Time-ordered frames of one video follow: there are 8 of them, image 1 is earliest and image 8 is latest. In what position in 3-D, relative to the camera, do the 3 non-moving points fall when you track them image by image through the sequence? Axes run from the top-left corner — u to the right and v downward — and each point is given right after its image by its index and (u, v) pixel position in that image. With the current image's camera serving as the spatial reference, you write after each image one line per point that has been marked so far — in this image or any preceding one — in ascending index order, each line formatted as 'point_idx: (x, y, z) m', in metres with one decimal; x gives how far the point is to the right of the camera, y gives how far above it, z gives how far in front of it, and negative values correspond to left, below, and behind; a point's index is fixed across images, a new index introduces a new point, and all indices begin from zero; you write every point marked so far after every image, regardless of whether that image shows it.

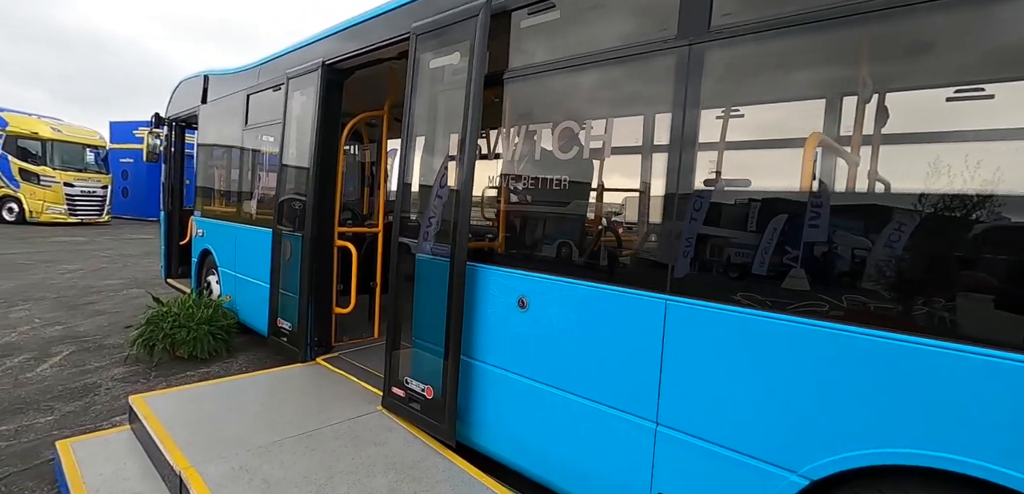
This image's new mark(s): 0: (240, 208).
0: (-2.8, +0.4, +4.6) m
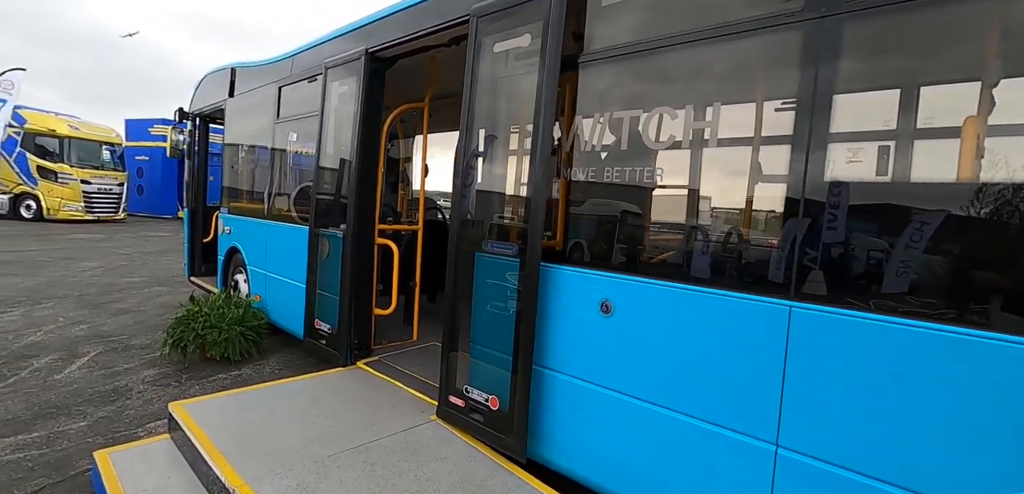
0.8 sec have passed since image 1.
0: (-2.4, +0.4, +4.5) m
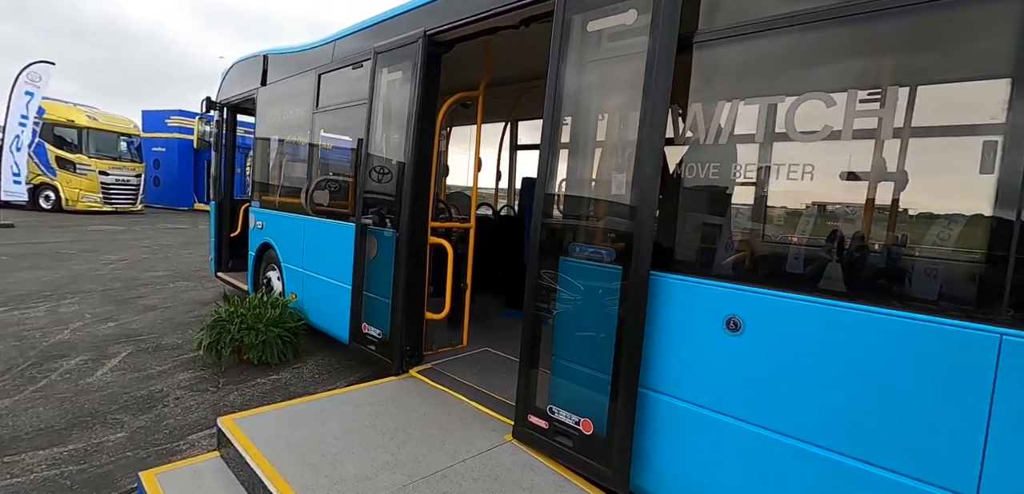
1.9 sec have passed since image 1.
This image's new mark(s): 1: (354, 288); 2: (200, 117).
0: (-1.9, +0.4, +4.2) m
1: (-1.1, -0.3, +3.3) m
2: (-4.1, +1.7, +6.0) m
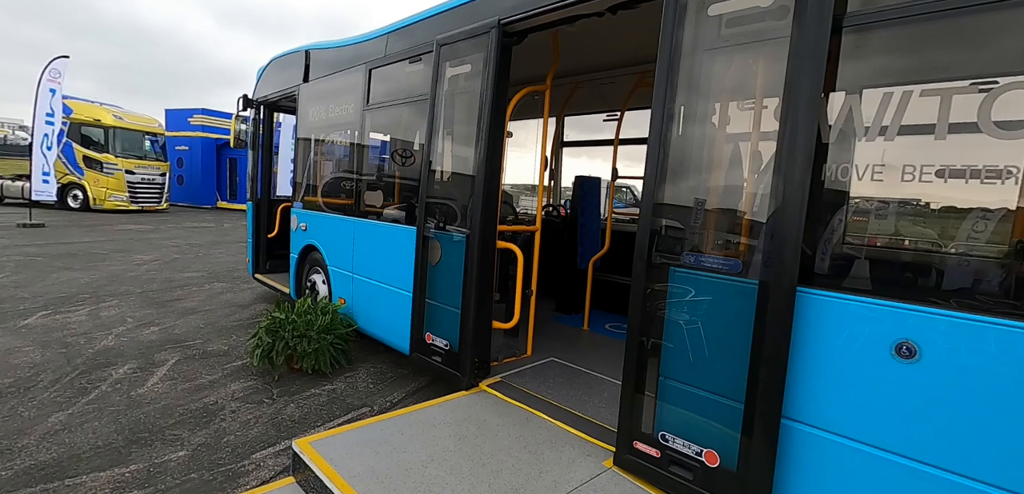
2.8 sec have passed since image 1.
0: (-1.4, +0.4, +4.1) m
1: (-0.7, -0.3, +3.1) m
2: (-3.5, +1.7, +5.9) m
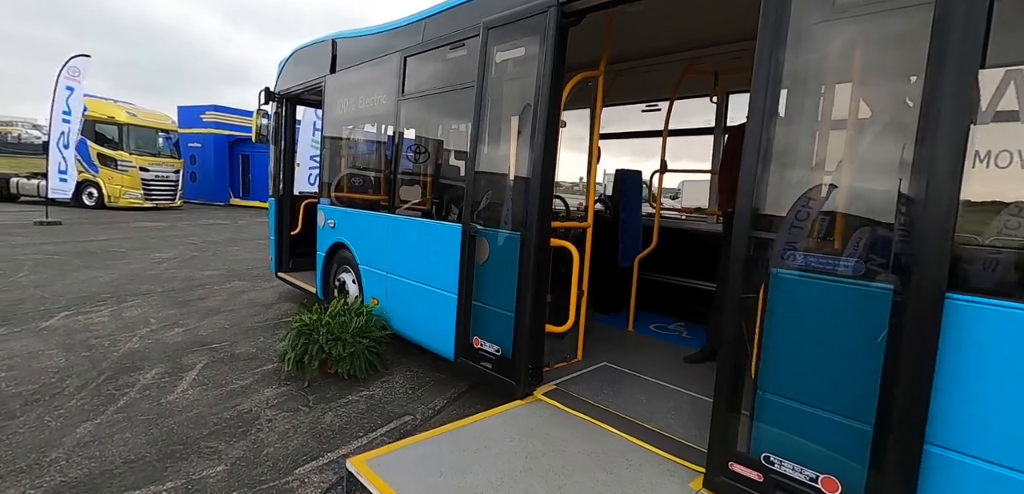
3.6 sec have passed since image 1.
0: (-1.1, +0.4, +3.9) m
1: (-0.3, -0.3, +2.9) m
2: (-3.2, +1.7, +5.7) m
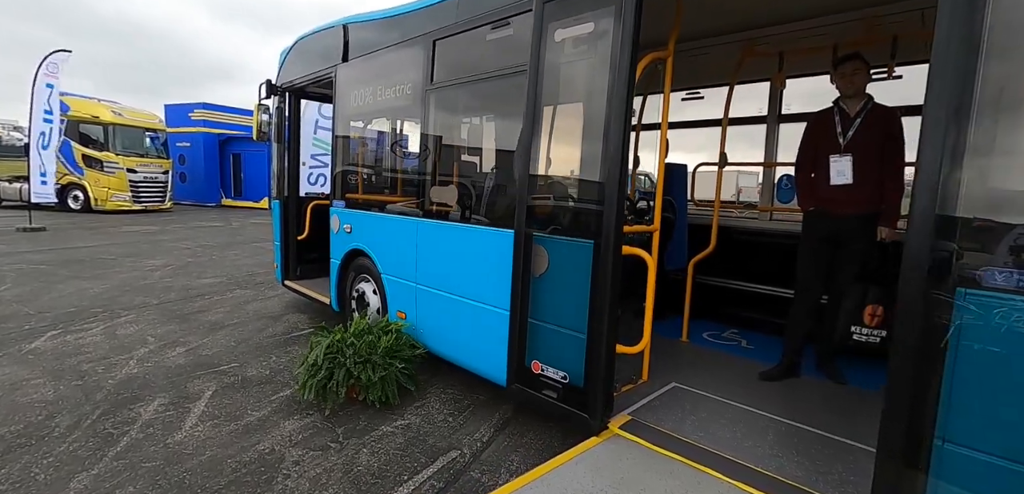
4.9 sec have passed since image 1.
0: (-0.7, +0.4, +3.5) m
1: (0.0, -0.4, +2.5) m
2: (-2.9, +1.6, +5.2) m
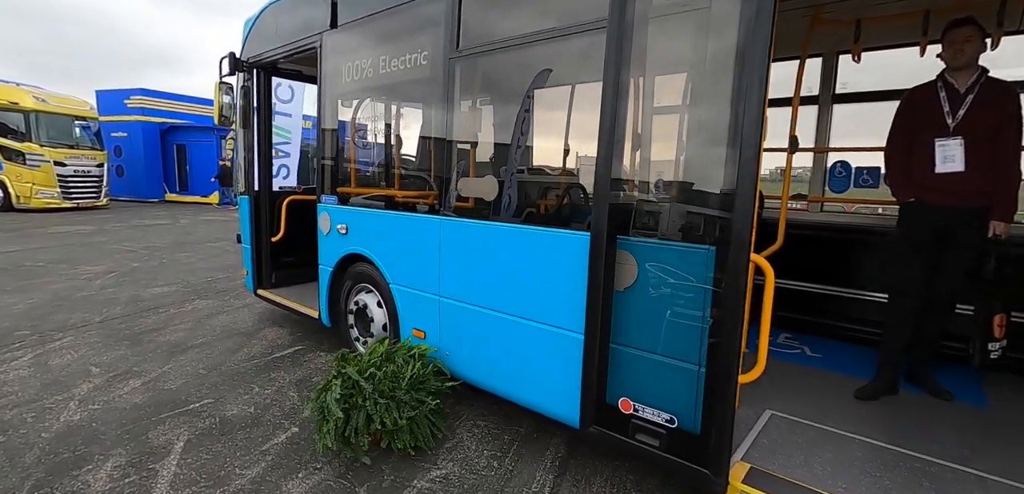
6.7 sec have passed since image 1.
0: (-0.5, +0.3, +2.9) m
1: (+0.3, -0.4, +2.0) m
2: (-2.8, +1.6, +4.4) m
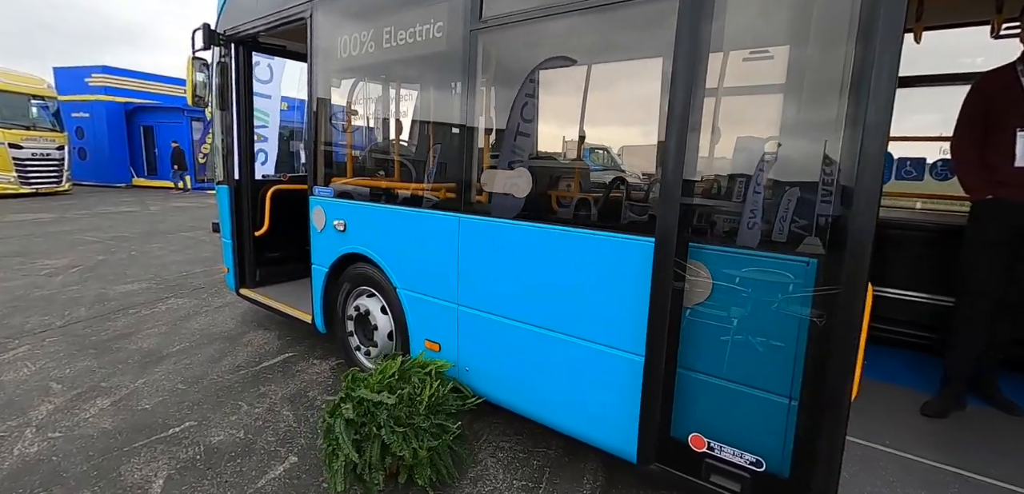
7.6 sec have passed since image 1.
0: (-0.4, +0.3, +2.5) m
1: (+0.5, -0.4, +1.7) m
2: (-2.7, +1.6, +3.9) m
